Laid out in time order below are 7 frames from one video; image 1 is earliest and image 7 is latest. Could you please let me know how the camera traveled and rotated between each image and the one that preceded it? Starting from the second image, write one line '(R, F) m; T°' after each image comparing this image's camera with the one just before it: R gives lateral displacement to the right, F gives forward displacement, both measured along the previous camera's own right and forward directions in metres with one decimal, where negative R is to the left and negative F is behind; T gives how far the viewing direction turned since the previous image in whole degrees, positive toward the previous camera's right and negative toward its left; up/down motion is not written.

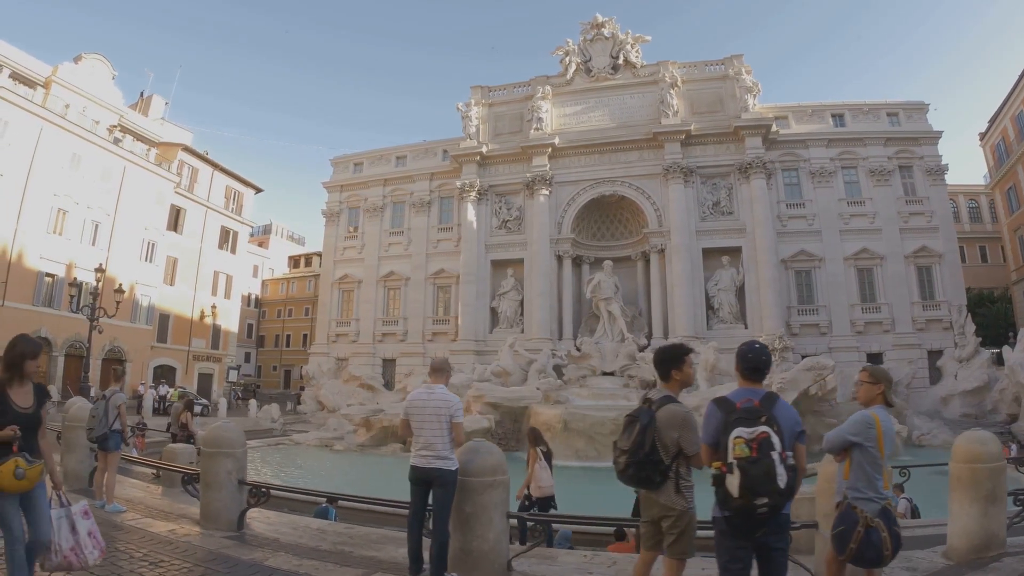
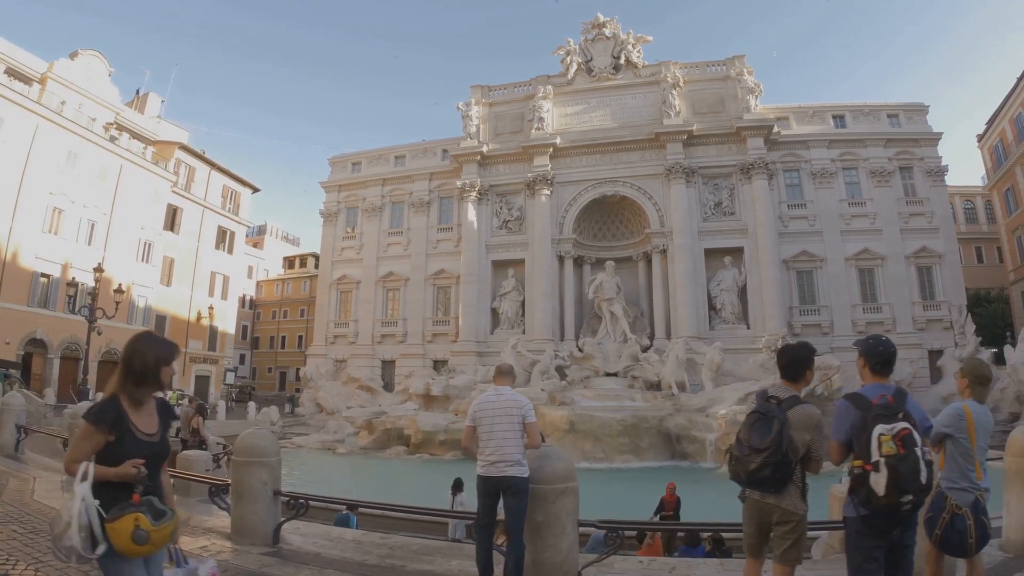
(-0.4, +0.2) m; +1°
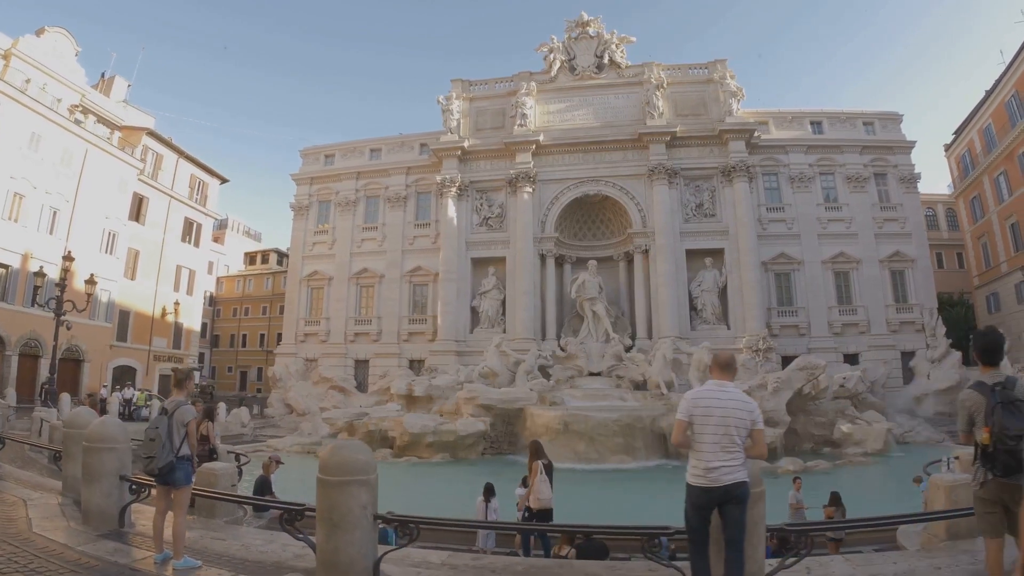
(-1.1, +0.5) m; +4°
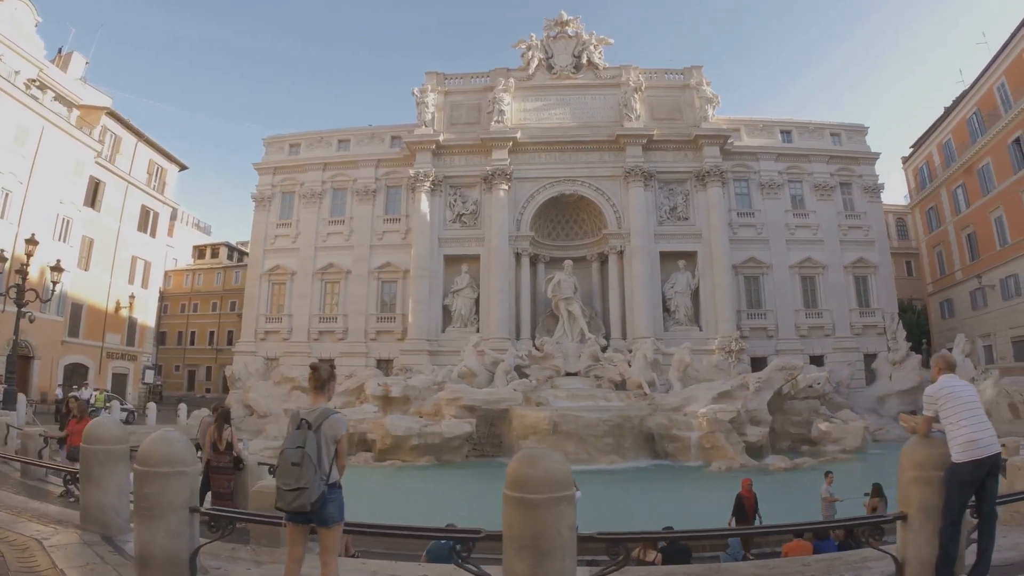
(-1.3, +0.5) m; +5°
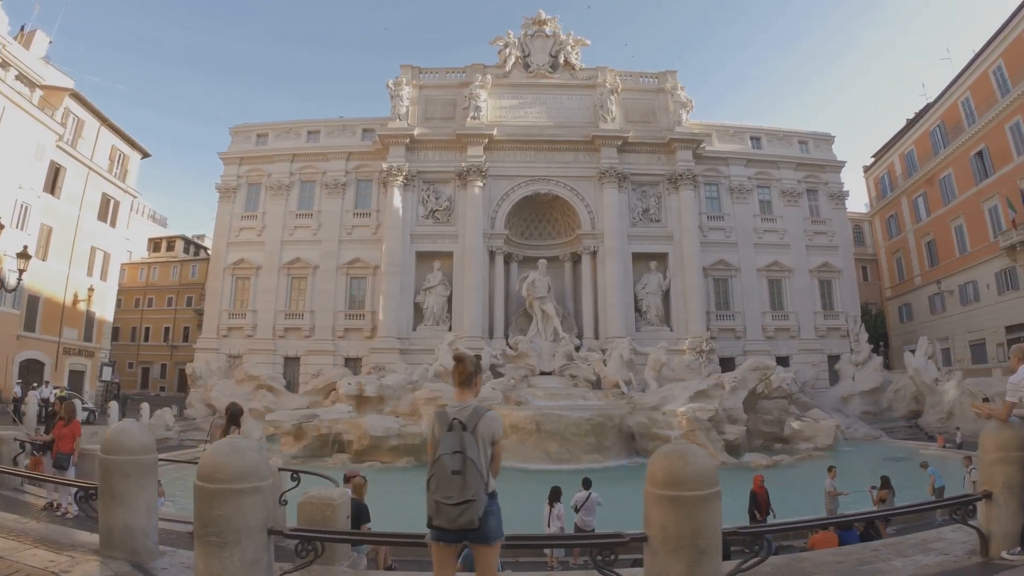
(-0.8, +0.2) m; +4°
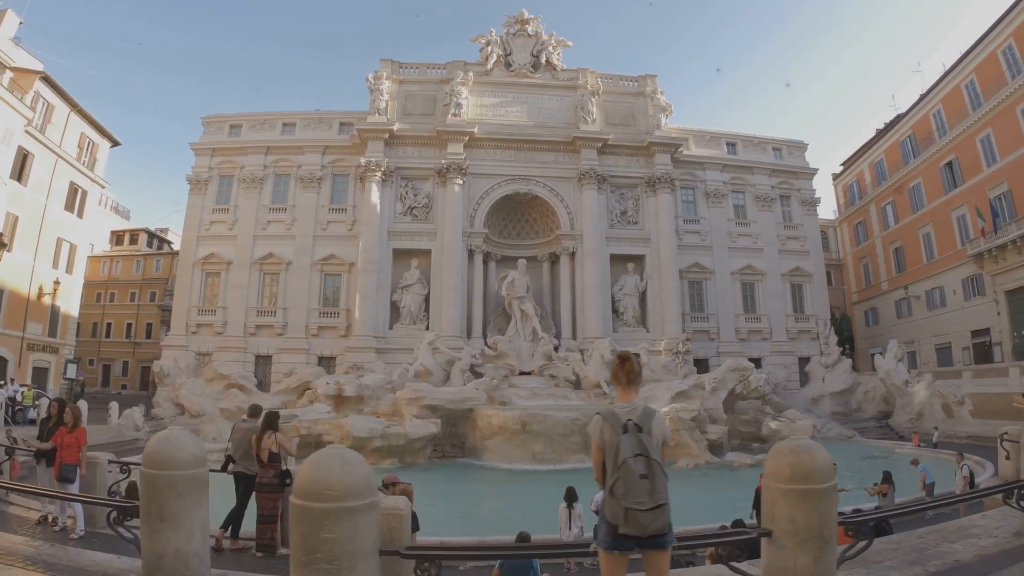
(-0.7, +0.1) m; +4°
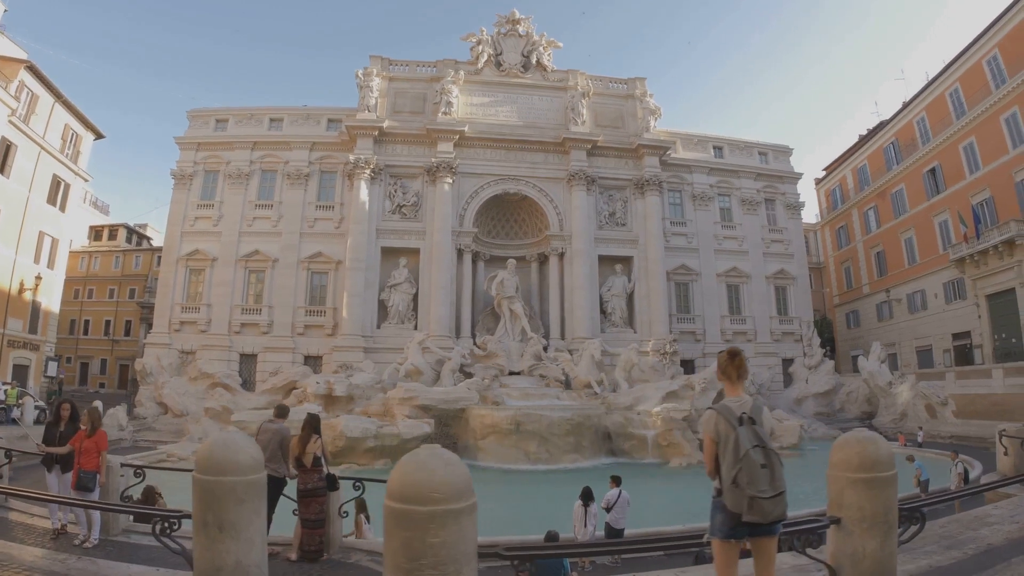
(-0.5, 0.0) m; +2°
